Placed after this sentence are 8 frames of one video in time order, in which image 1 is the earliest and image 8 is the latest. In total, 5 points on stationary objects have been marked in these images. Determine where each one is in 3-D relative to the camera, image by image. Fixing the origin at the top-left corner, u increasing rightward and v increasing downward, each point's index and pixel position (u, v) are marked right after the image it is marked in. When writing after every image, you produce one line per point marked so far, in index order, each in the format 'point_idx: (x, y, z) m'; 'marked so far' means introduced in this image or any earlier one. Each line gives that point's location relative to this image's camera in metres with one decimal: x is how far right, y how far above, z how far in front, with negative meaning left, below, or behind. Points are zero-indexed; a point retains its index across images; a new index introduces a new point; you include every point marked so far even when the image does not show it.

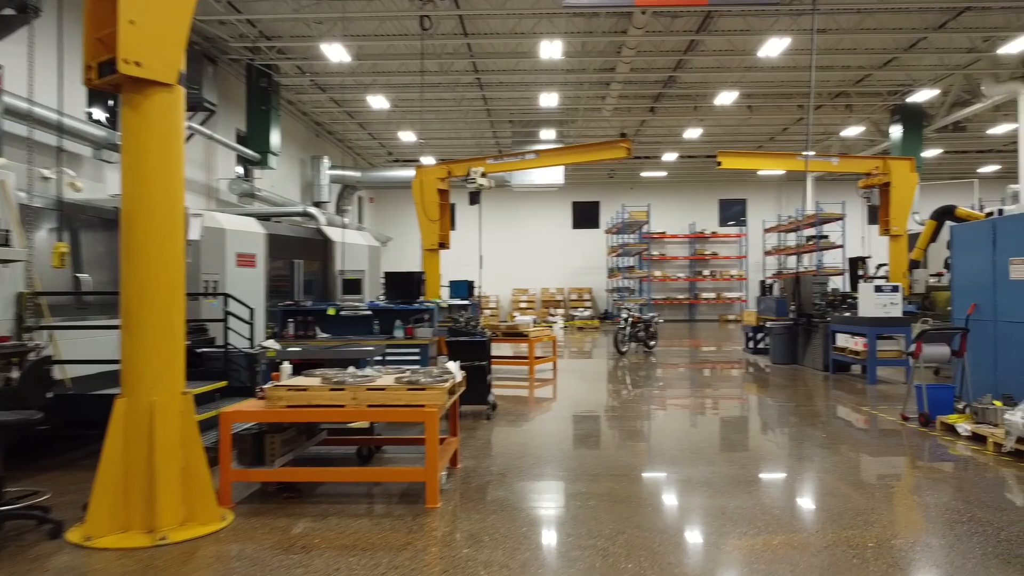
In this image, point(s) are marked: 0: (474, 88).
0: (-0.9, +4.4, +12.6) m
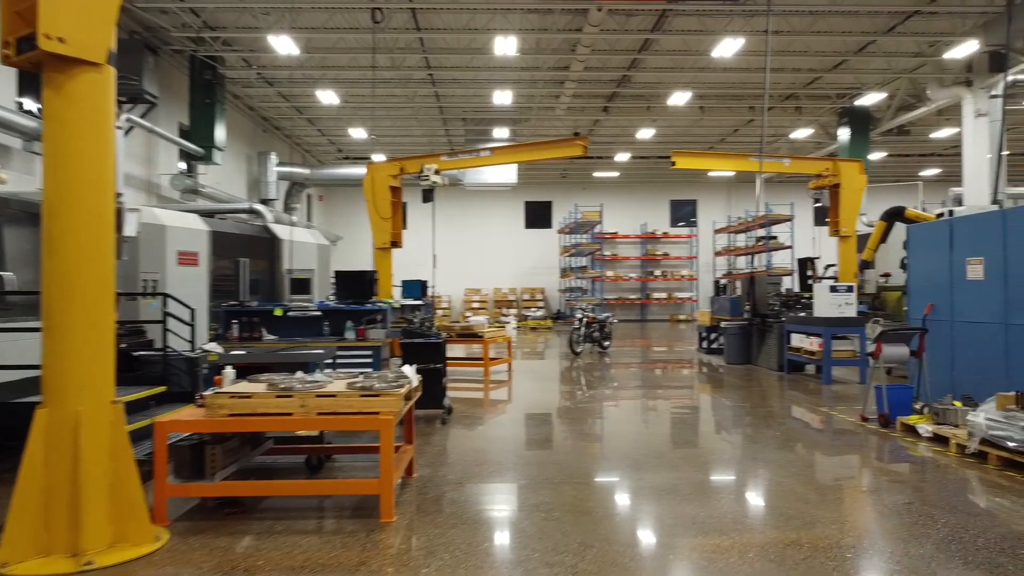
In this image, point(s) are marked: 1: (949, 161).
0: (-1.8, +4.4, +12.3) m
1: (+12.2, +3.6, +15.6) m
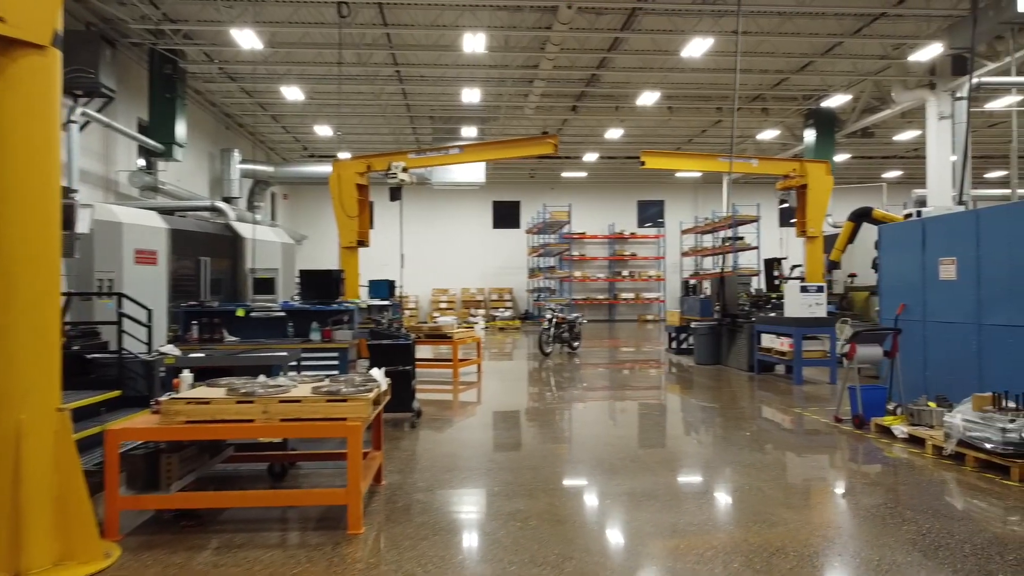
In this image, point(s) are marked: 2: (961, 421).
0: (-2.4, +4.4, +12.0) m
1: (+11.4, +3.6, +16.1) m
2: (+2.8, -0.8, +3.5) m
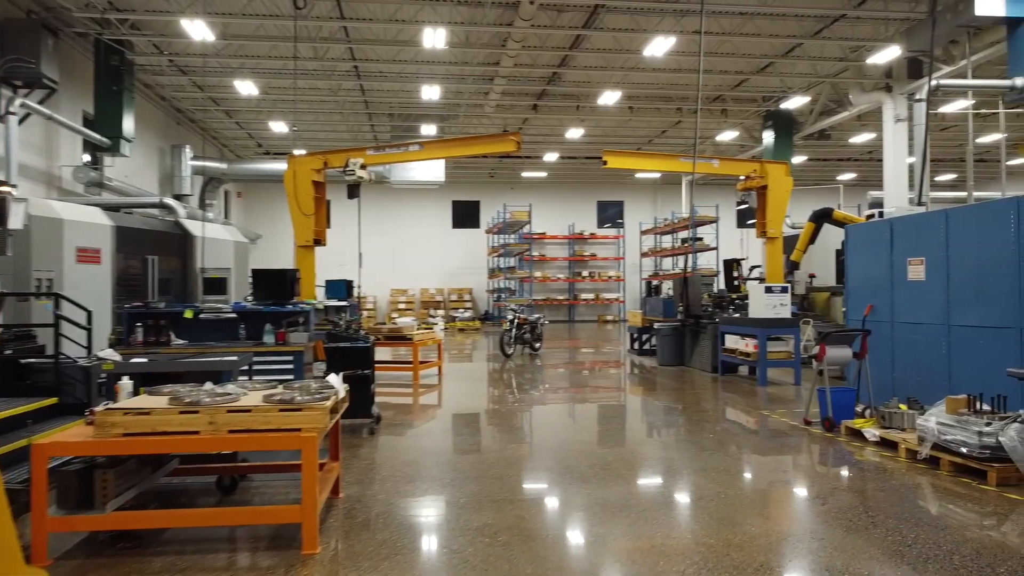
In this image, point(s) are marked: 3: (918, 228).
0: (-3.3, +4.3, +11.6) m
1: (+10.3, +3.7, +16.7) m
2: (+2.6, -0.8, +3.5) m
3: (+3.0, +0.4, +4.1) m
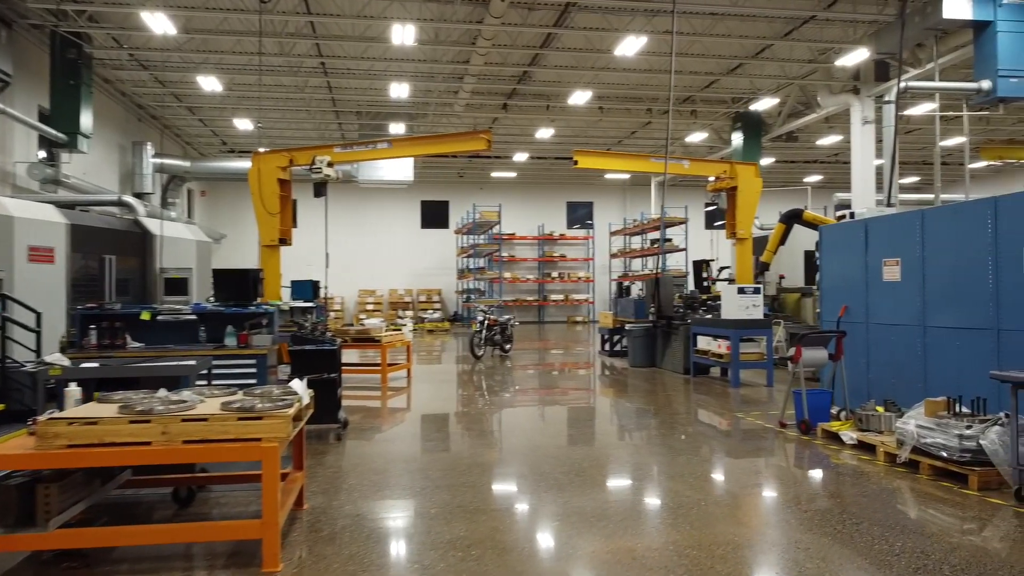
0: (-3.9, +4.3, +11.3) m
1: (+9.4, +3.6, +17.0) m
2: (+2.5, -0.8, +3.5) m
3: (+2.8, +0.4, +4.1) m
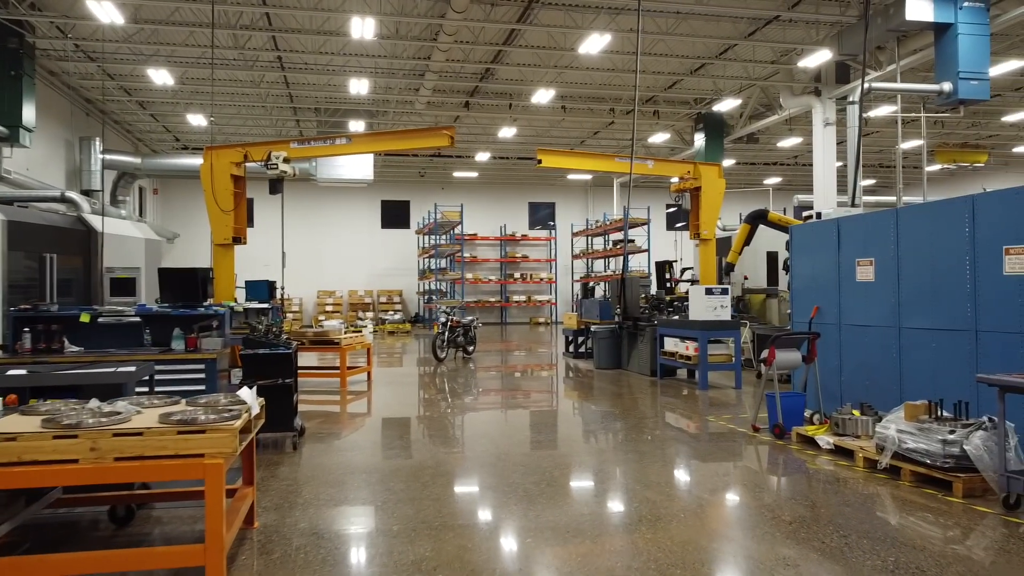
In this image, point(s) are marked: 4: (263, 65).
0: (-4.6, +4.3, +10.7) m
1: (+8.2, +3.6, +17.4) m
2: (+2.3, -0.9, +3.4) m
3: (+2.5, +0.4, +4.0) m
4: (-4.8, +4.3, +10.7) m
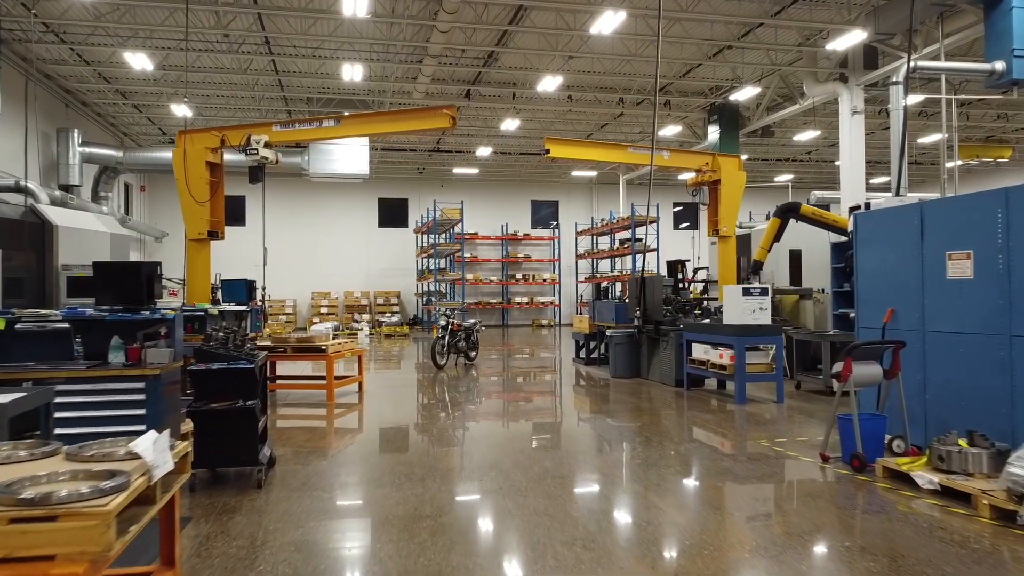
0: (-4.5, +4.3, +10.0) m
1: (+8.3, +3.6, +16.7) m
2: (+2.4, -0.8, +2.7) m
3: (+2.6, +0.4, +3.3) m
4: (-4.7, +4.3, +9.9) m
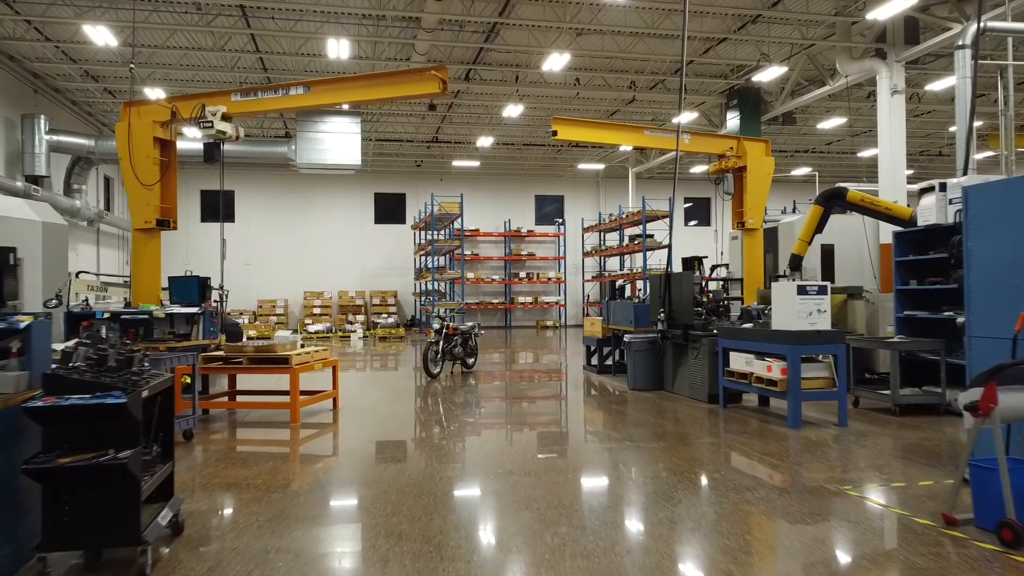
0: (-4.4, +4.3, +9.1) m
1: (+8.4, +3.6, +15.7) m
2: (+2.4, -0.8, +1.7) m
3: (+2.6, +0.5, +2.3) m
4: (-4.6, +4.3, +9.0) m
